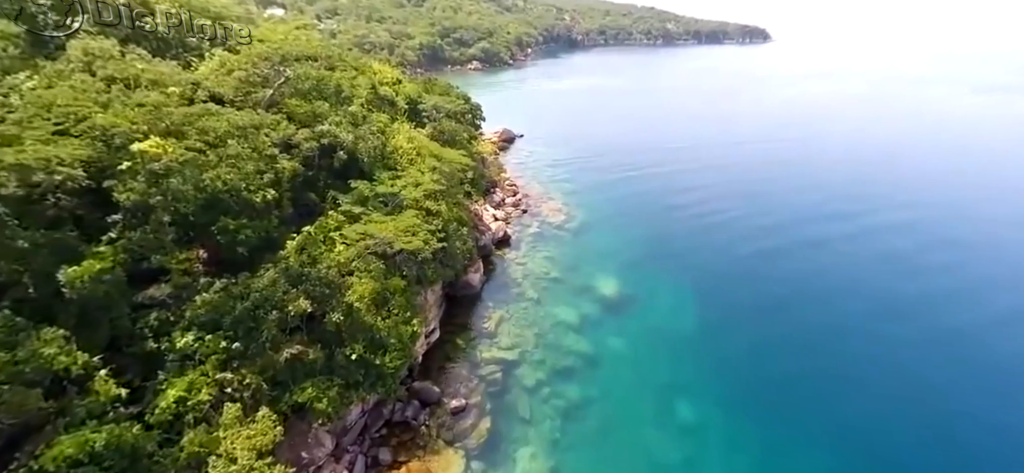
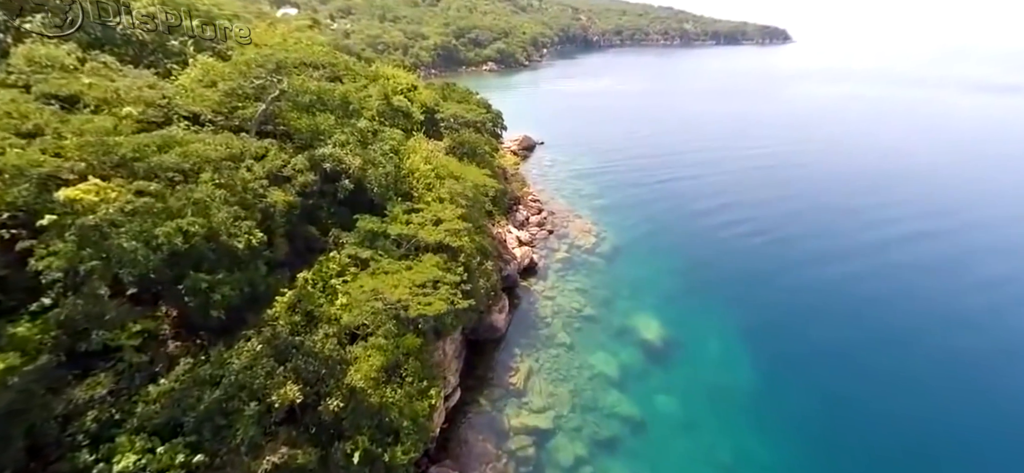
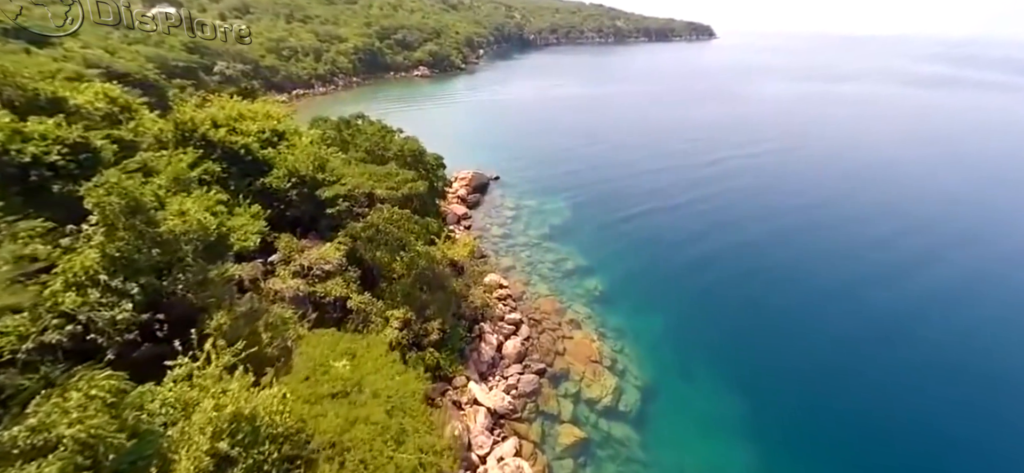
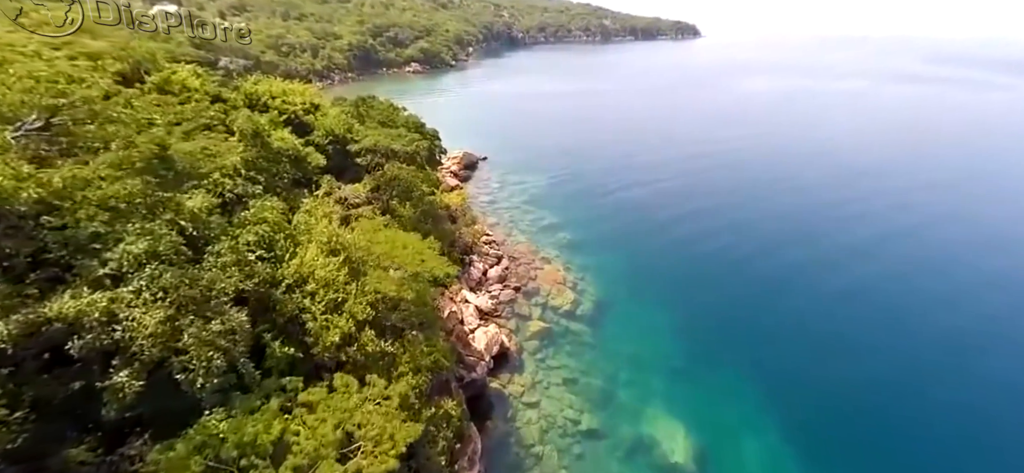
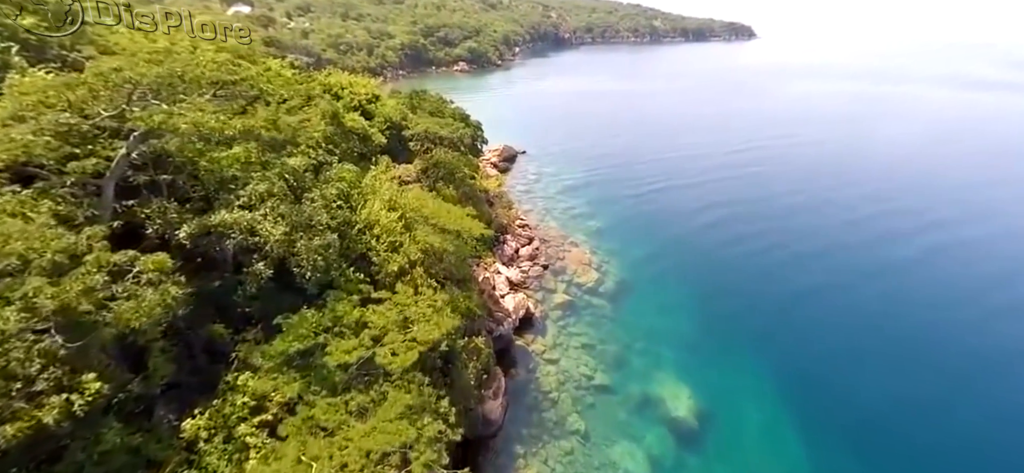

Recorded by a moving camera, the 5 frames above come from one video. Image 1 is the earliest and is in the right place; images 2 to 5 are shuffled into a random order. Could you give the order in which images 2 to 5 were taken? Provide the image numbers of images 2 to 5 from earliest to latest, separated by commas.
2, 5, 4, 3
